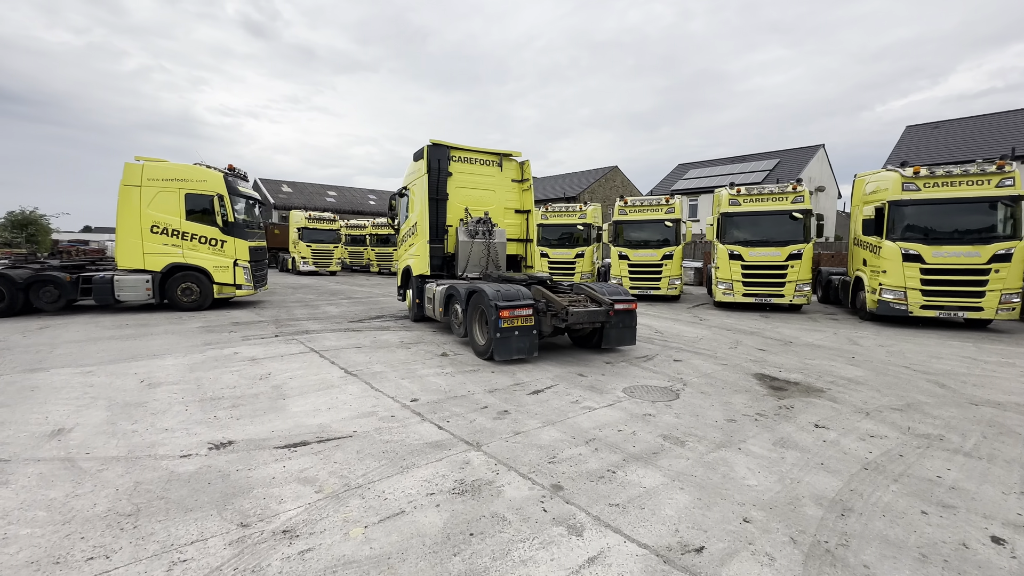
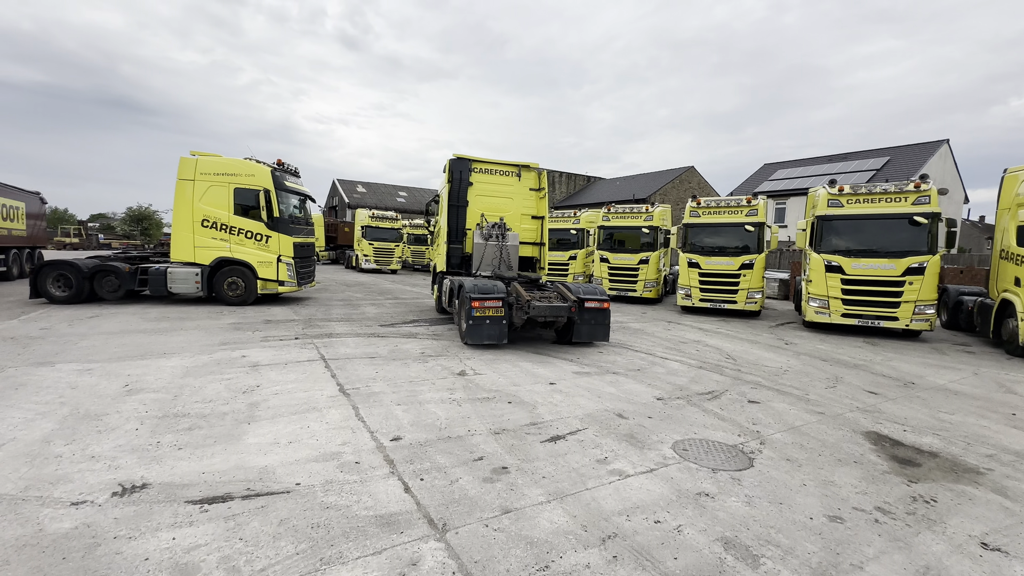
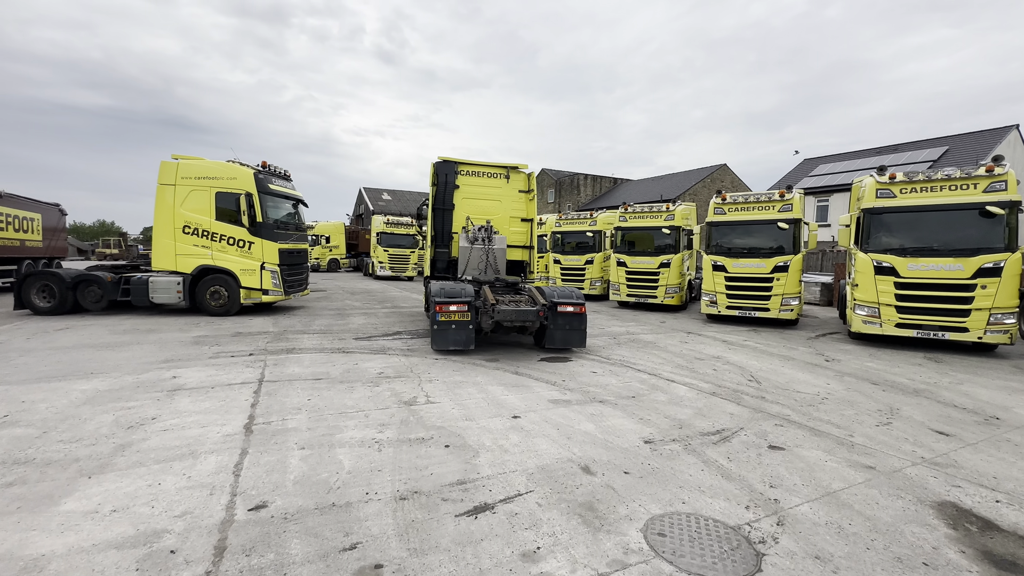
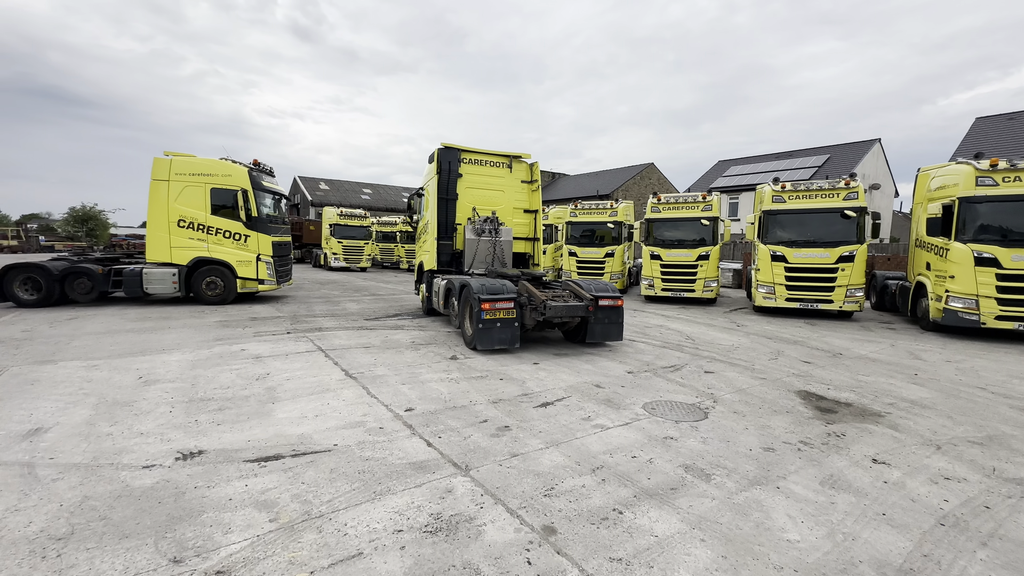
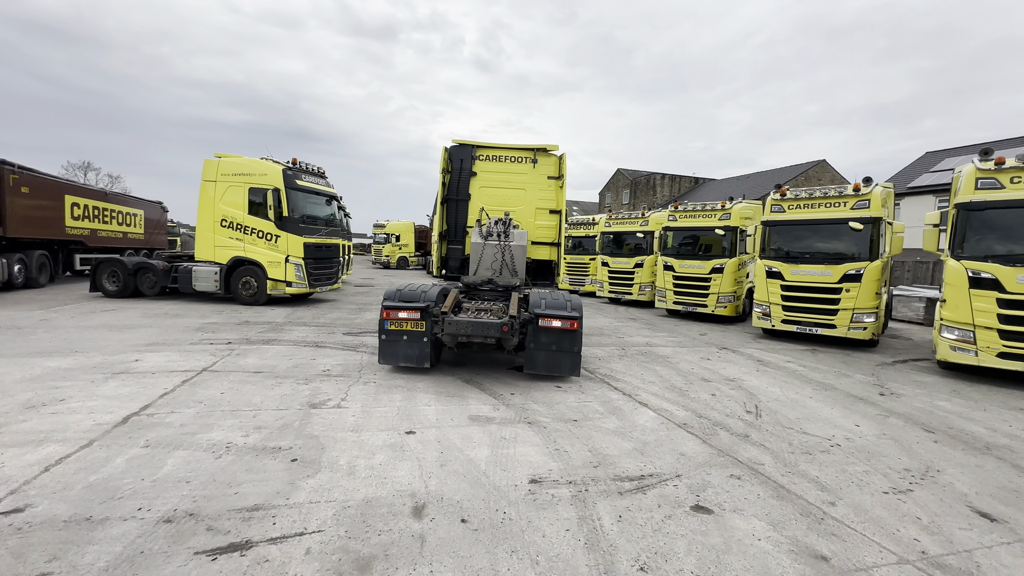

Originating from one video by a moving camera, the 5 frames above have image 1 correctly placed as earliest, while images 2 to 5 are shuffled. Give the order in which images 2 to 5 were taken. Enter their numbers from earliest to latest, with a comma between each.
4, 2, 3, 5
